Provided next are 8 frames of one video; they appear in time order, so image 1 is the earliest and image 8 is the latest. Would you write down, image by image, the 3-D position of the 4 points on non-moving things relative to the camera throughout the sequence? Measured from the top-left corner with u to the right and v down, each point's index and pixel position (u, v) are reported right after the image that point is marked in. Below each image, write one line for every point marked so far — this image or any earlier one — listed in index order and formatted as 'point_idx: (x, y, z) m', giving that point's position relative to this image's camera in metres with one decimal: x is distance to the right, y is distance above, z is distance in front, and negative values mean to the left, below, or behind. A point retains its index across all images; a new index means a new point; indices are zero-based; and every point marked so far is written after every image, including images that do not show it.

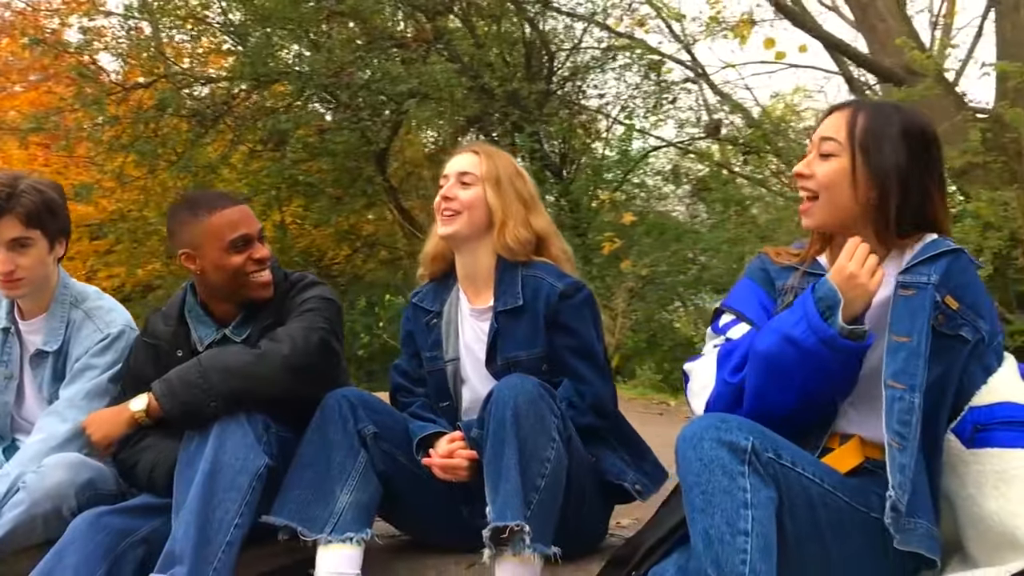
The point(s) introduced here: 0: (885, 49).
0: (+3.0, +2.0, +8.3) m
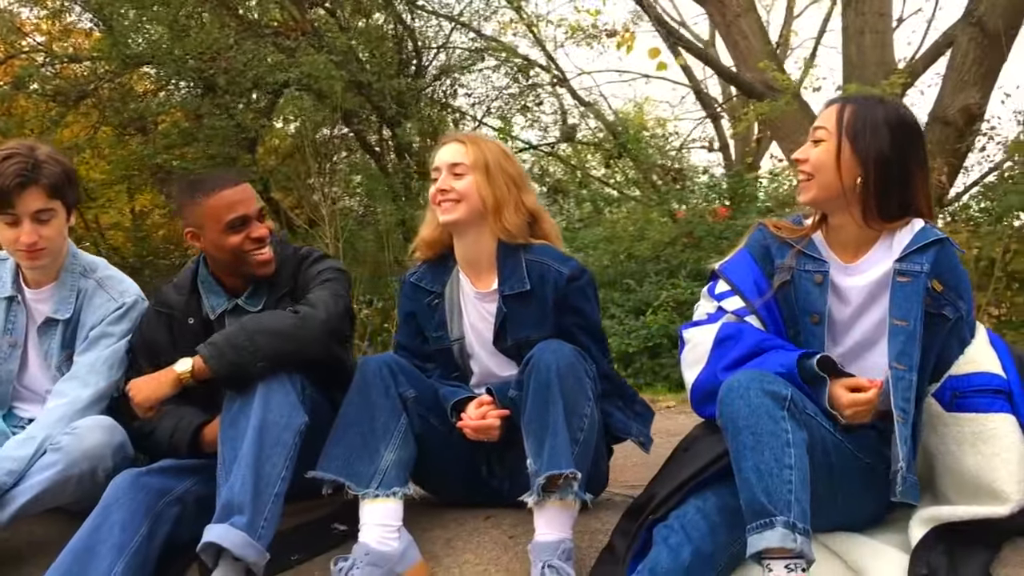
0: (+2.0, +2.0, +8.9) m
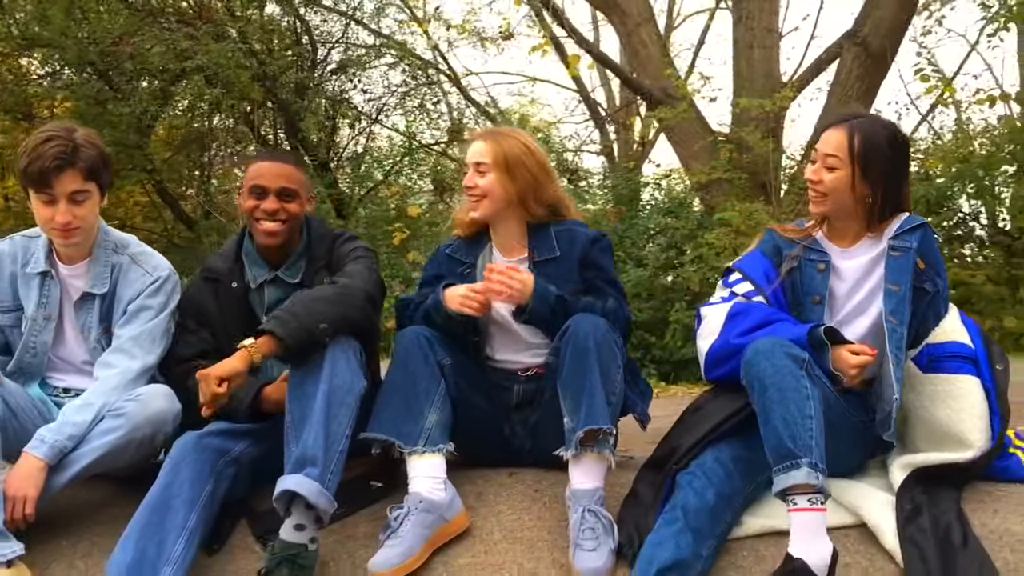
0: (+1.2, +2.0, +9.4) m
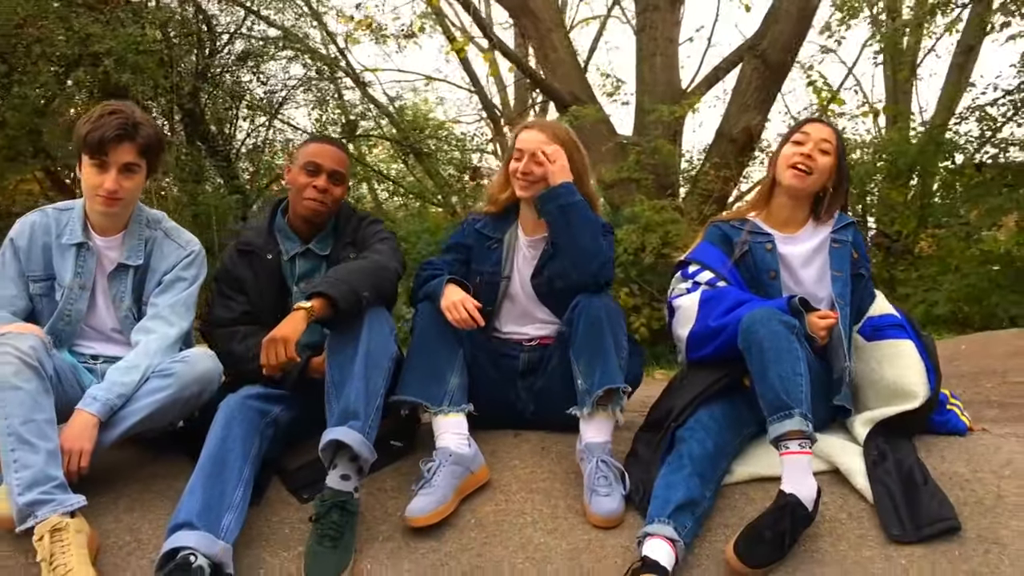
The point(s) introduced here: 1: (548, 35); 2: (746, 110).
0: (+0.4, +2.1, +9.7) m
1: (+0.3, +2.4, +9.7) m
2: (+1.9, +1.4, +8.4) m
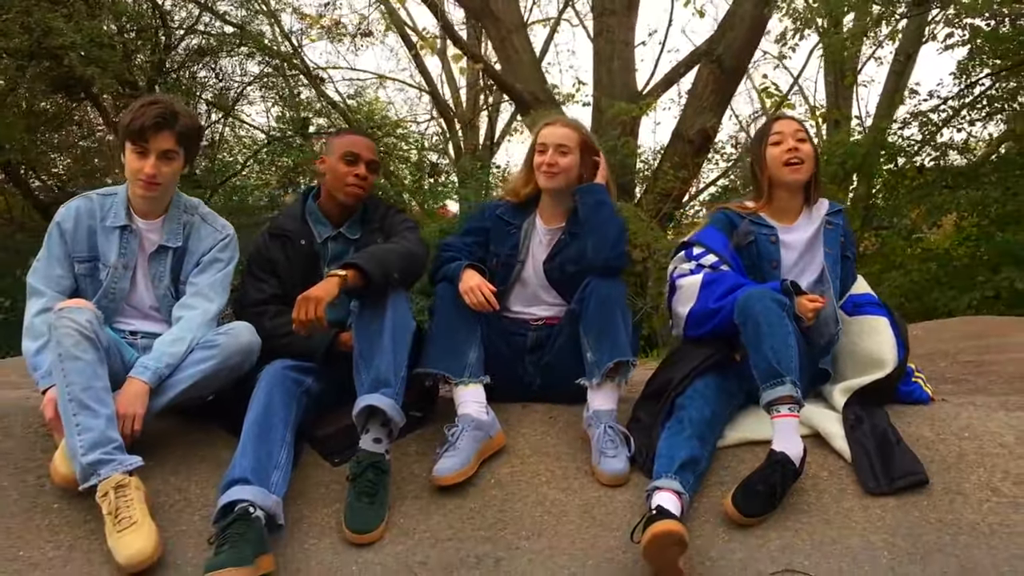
0: (0.0, +2.1, +10.0) m
1: (0.0, +2.4, +10.0) m
2: (+1.6, +1.5, +8.7) m
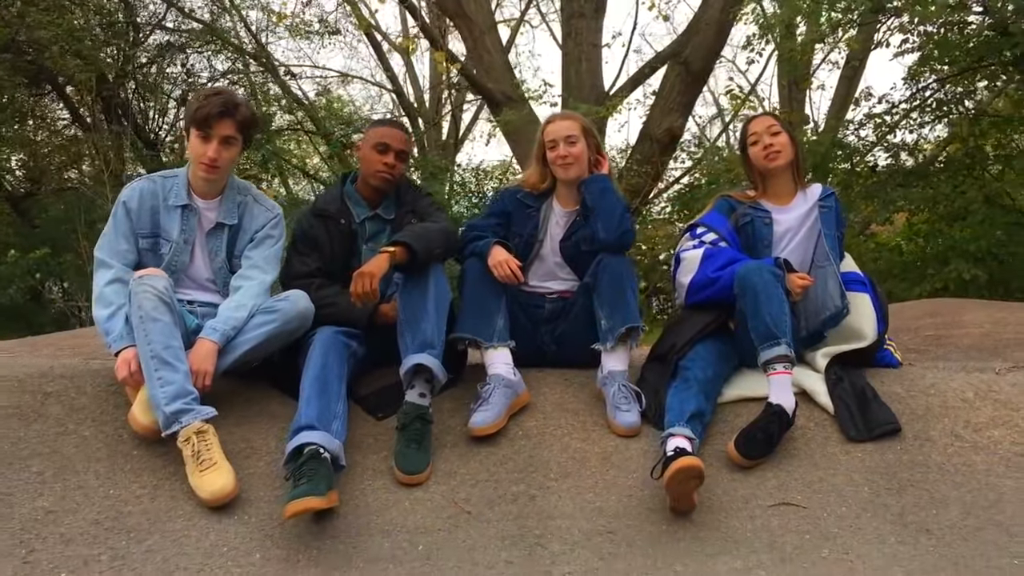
0: (-0.3, +2.2, +10.3) m
1: (-0.3, +2.5, +10.3) m
2: (+1.4, +1.5, +9.1) m
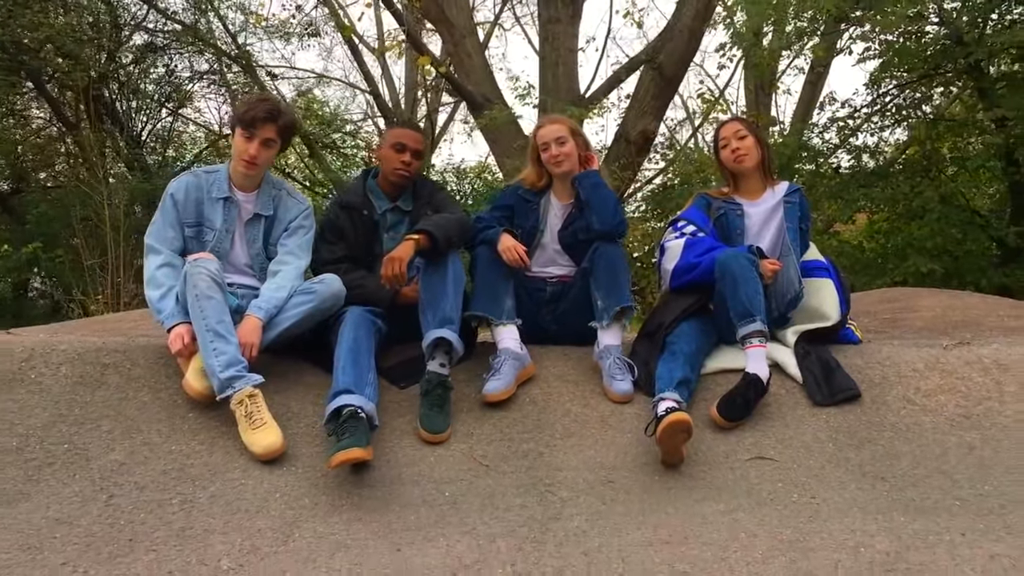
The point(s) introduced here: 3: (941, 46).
0: (-0.5, +2.2, +10.7) m
1: (-0.5, +2.5, +10.7) m
2: (+1.2, +1.6, +9.5) m
3: (+3.4, +1.9, +8.2) m
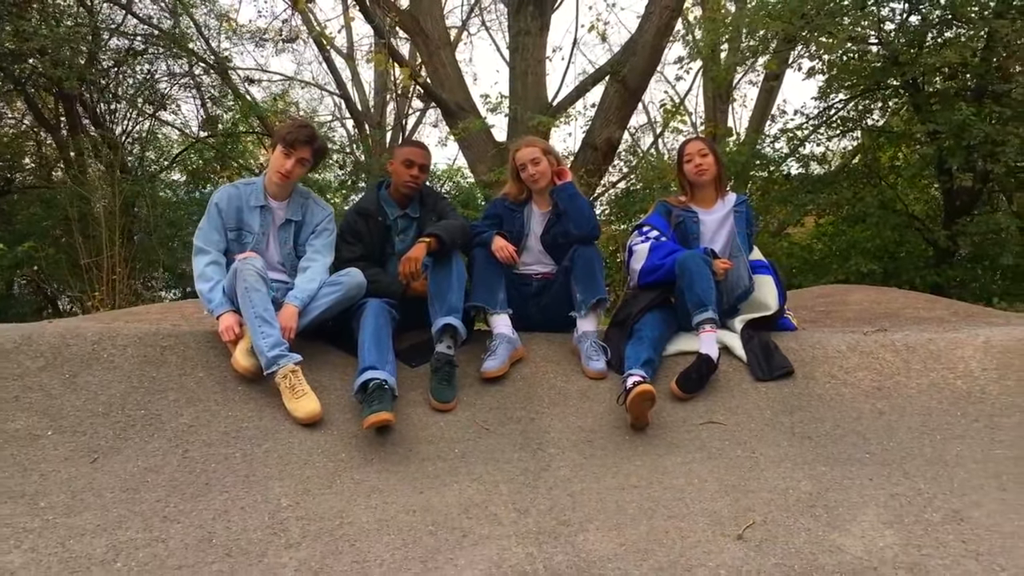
0: (-0.8, +2.3, +11.3) m
1: (-0.8, +2.5, +11.3) m
2: (+1.0, +1.6, +10.2) m
3: (+3.2, +1.9, +8.9) m
